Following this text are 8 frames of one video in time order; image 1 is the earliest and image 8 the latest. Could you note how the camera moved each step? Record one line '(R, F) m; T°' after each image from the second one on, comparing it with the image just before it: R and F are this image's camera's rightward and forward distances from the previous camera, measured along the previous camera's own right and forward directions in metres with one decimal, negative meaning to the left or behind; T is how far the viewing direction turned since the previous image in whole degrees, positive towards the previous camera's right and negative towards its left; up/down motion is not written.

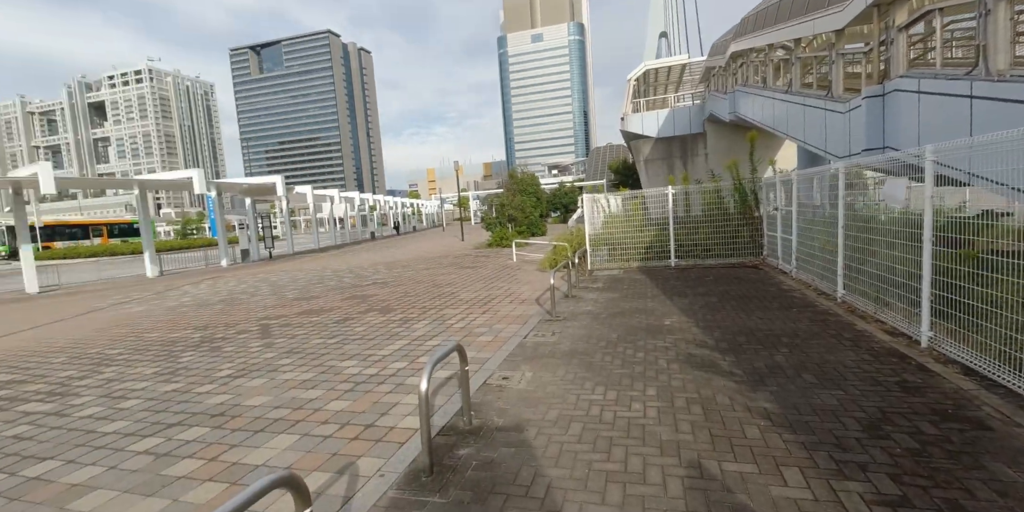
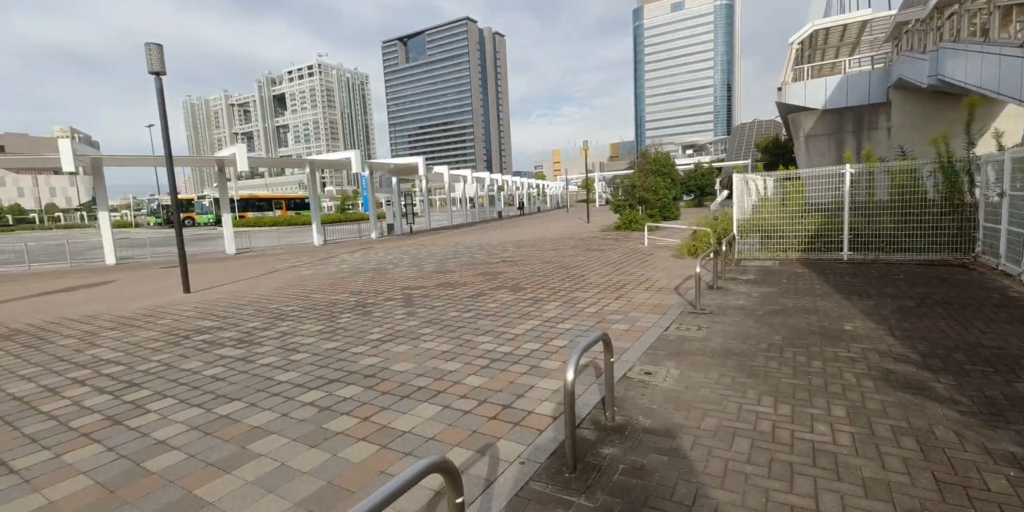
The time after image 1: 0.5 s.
(-0.2, +0.3) m; -15°
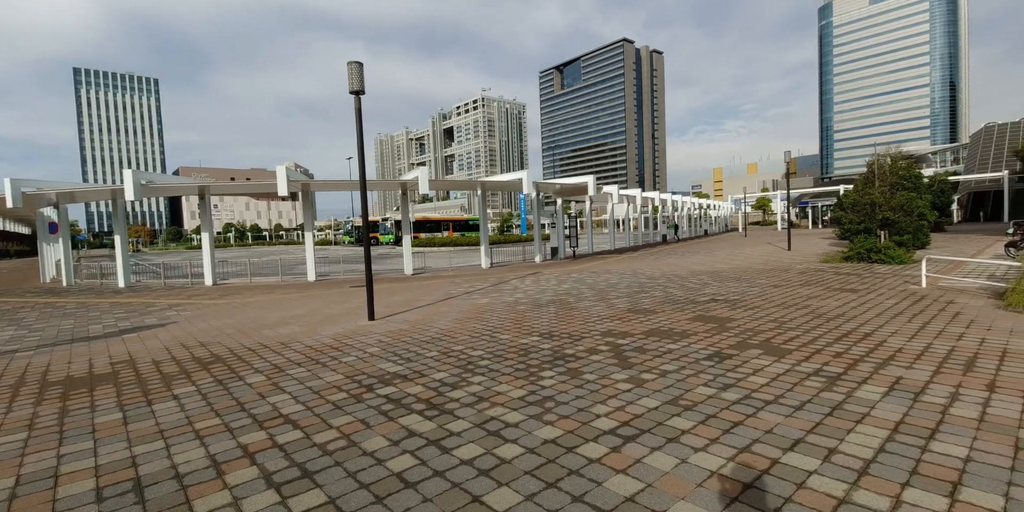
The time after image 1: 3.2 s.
(-1.2, +1.6) m; -18°
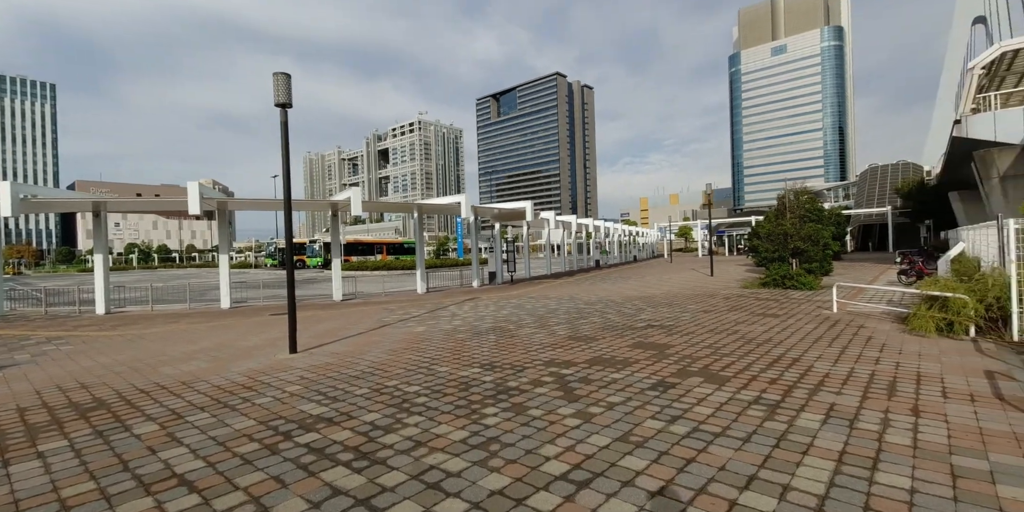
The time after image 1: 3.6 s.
(-0.1, +0.3) m; +8°
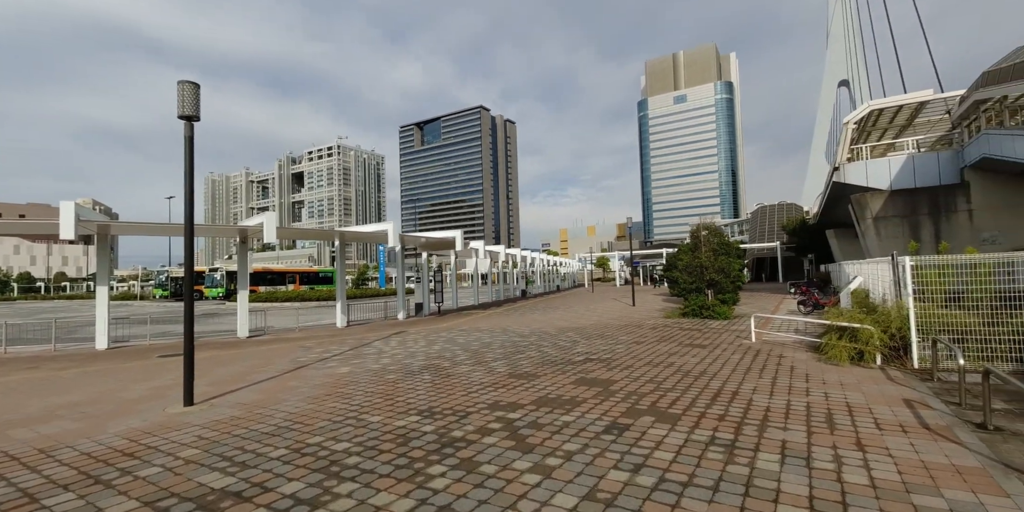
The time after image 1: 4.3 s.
(-0.3, +0.4) m; +9°
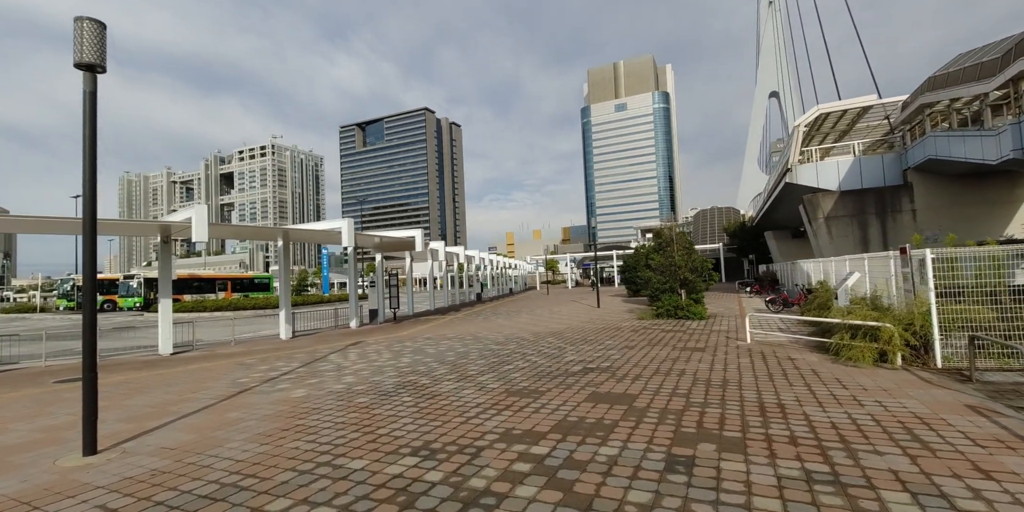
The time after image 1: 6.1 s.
(-0.8, +1.3) m; +7°
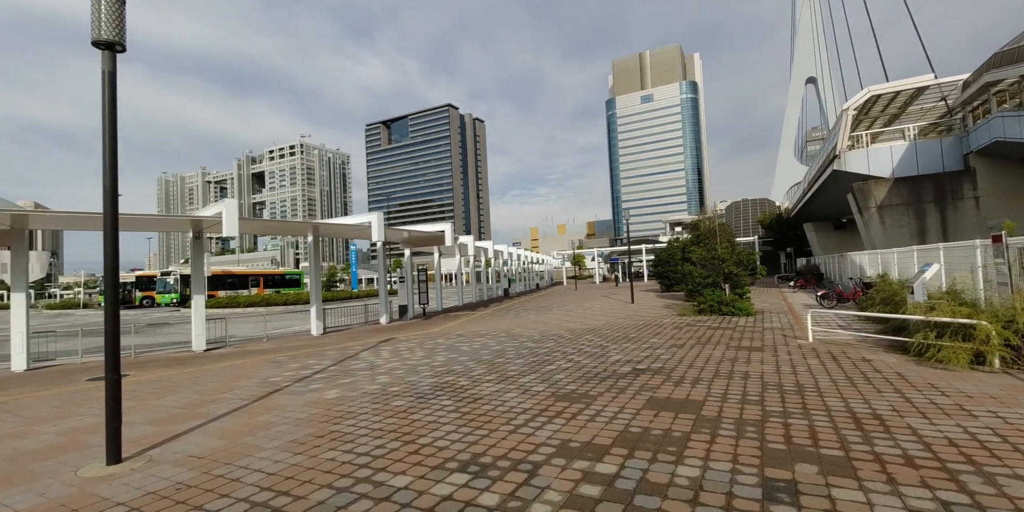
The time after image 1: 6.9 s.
(-0.3, +0.6) m; -3°
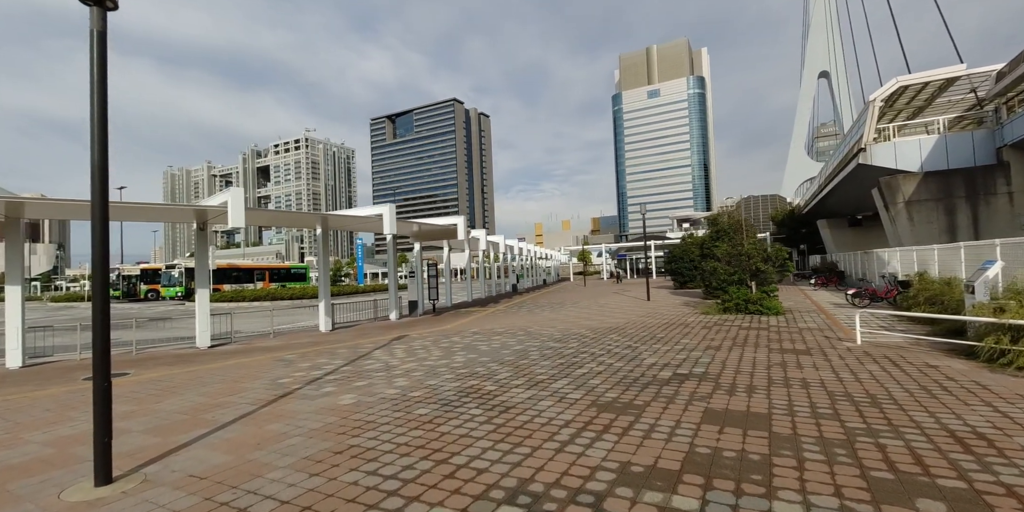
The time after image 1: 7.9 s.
(-0.4, +0.7) m; 0°
